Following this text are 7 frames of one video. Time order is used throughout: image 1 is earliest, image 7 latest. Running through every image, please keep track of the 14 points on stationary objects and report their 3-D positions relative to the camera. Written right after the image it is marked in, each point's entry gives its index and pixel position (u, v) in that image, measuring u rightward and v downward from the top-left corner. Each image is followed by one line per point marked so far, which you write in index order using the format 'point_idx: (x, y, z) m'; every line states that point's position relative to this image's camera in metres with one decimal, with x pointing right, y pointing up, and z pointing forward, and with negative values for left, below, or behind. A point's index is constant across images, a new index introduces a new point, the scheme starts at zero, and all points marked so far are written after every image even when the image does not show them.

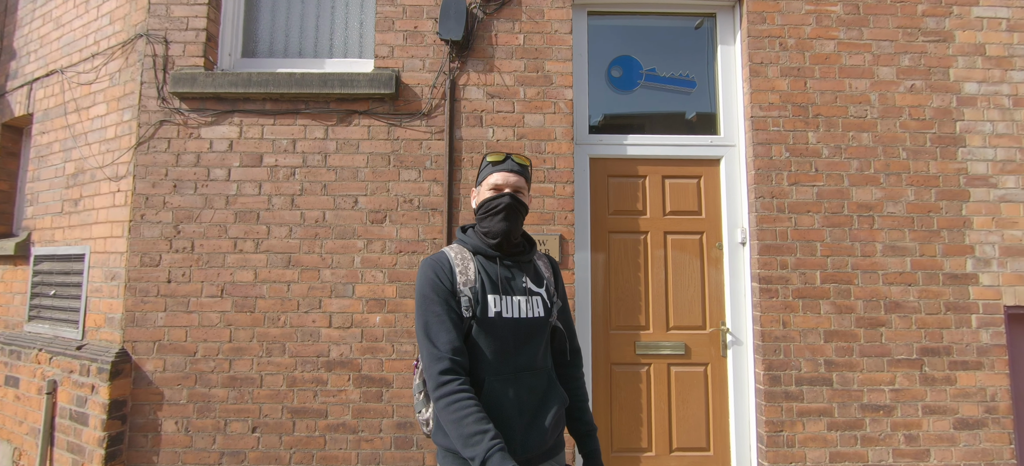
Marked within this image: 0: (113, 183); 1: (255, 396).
0: (-2.6, +0.3, +2.5) m
1: (-1.5, -1.0, +2.3) m
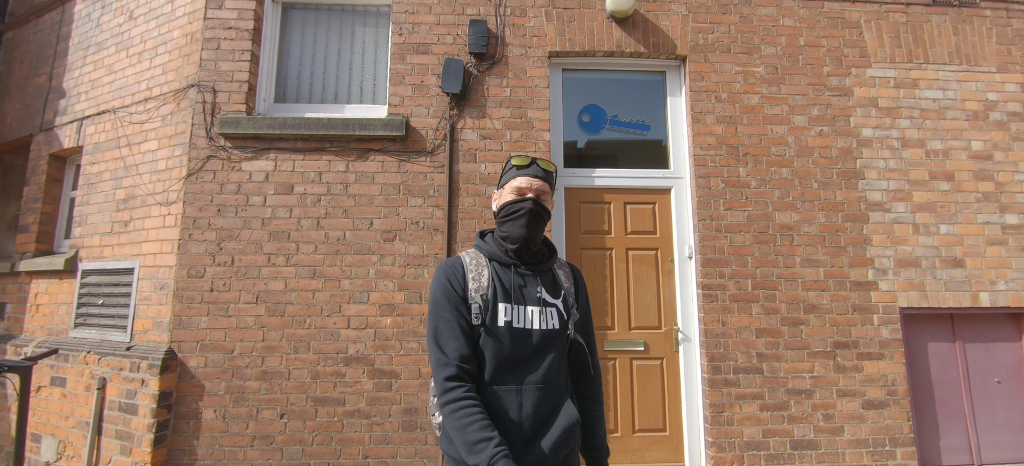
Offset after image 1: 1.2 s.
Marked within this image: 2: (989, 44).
0: (-2.7, +0.2, +2.9) m
1: (-1.6, -1.1, +2.7) m
2: (+4.2, +1.7, +3.3) m
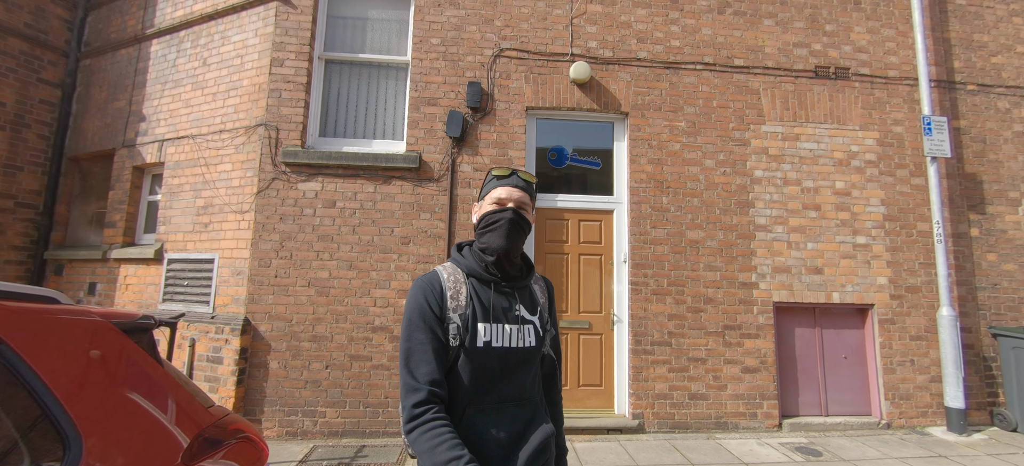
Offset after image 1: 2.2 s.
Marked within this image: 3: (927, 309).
0: (-2.8, +0.2, +4.0) m
1: (-1.8, -1.1, +3.7) m
2: (+4.0, +1.5, +4.5) m
3: (+4.6, -0.8, +4.3) m
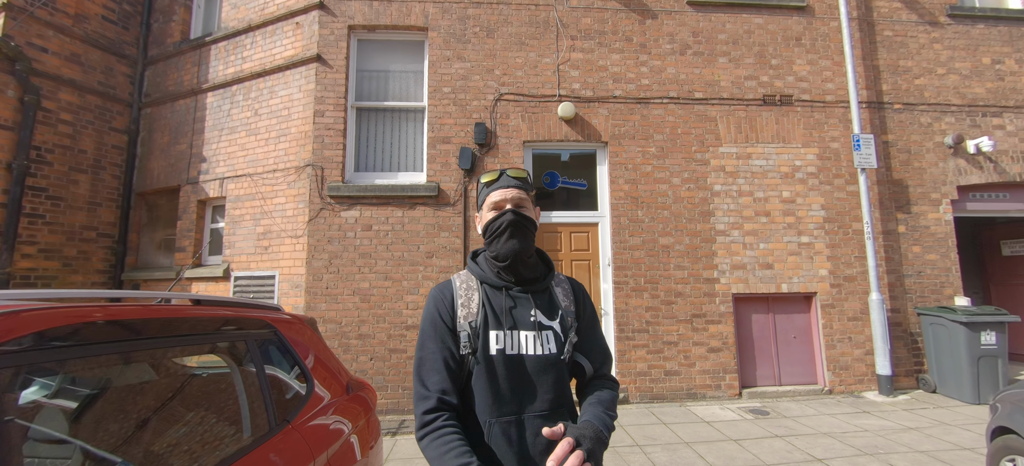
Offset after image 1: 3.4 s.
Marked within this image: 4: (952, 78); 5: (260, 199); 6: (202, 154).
0: (-2.8, -0.1, +4.9) m
1: (-1.7, -1.3, +4.7) m
2: (+4.0, +1.5, +5.4) m
3: (+4.7, -0.8, +5.1) m
4: (+6.6, +2.3, +5.8) m
5: (-3.4, +0.5, +5.2) m
6: (-4.6, +1.2, +5.7) m
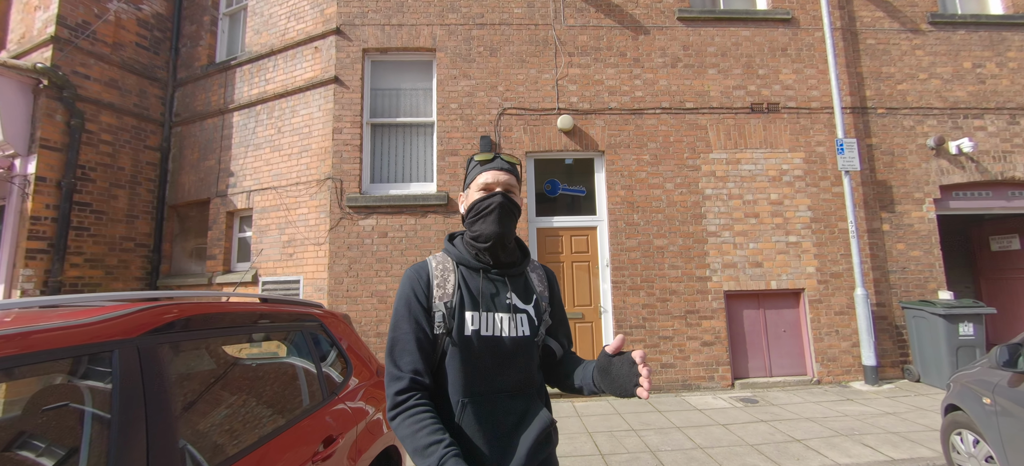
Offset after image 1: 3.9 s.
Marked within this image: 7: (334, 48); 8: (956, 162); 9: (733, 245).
0: (-2.7, -0.2, +5.3) m
1: (-1.6, -1.4, +5.1) m
2: (+4.1, +1.5, +5.7) m
3: (+4.8, -0.8, +5.4) m
4: (+6.7, +2.4, +6.0) m
5: (-3.3, +0.3, +5.6) m
6: (-4.6, +1.0, +6.2) m
7: (-2.6, +2.7, +5.6) m
8: (+6.8, +1.1, +5.8) m
9: (+3.2, -0.2, +5.4) m
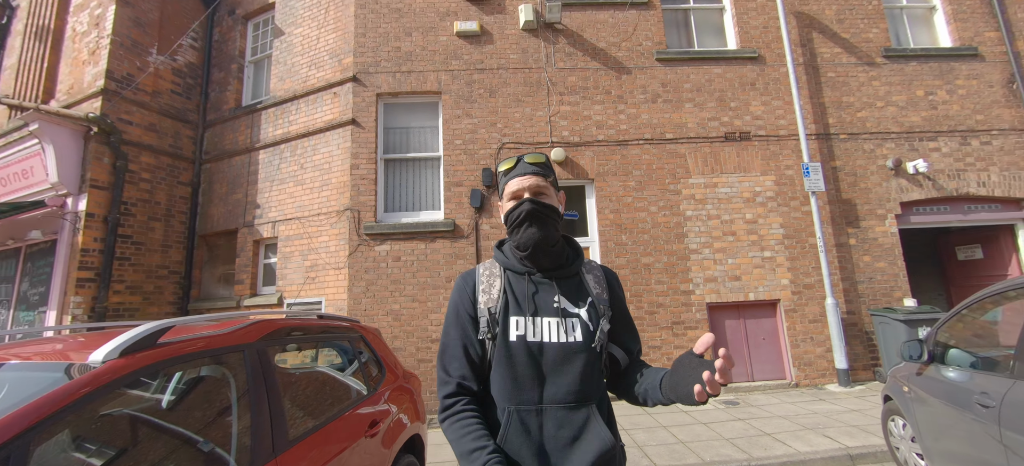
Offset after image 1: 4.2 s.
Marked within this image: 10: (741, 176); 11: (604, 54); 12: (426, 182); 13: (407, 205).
0: (-2.7, -0.6, +5.9) m
1: (-1.6, -1.8, +5.6) m
2: (+4.1, +1.2, +6.3) m
3: (+4.8, -1.0, +6.0) m
4: (+6.6, +2.2, +6.7) m
5: (-3.3, -0.1, +6.2) m
6: (-4.6, +0.6, +6.8) m
7: (-2.7, +2.3, +6.3) m
8: (+6.8, +0.9, +6.4) m
9: (+3.2, -0.4, +6.0) m
10: (+3.8, +0.9, +6.3) m
11: (+1.6, +3.1, +6.6) m
12: (-1.4, +0.9, +6.3) m
13: (-1.7, +0.5, +6.3) m
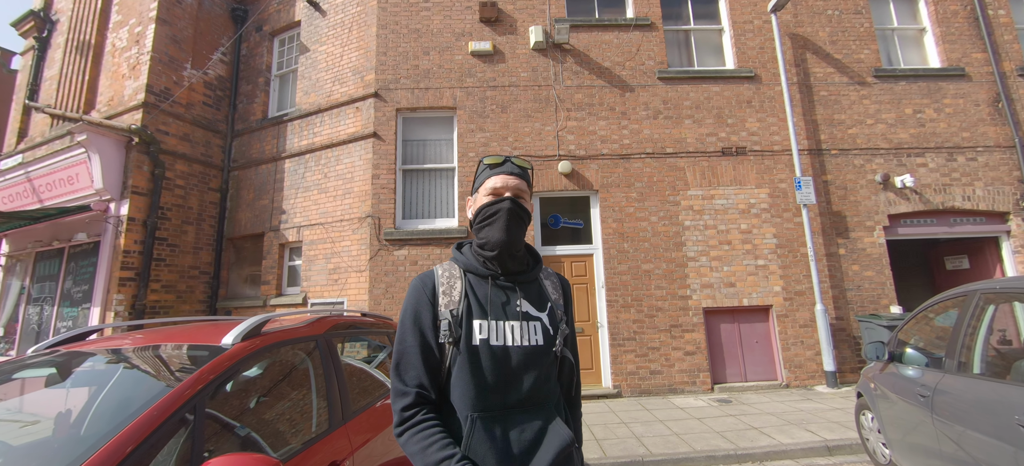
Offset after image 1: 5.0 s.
0: (-2.6, -0.7, +6.4) m
1: (-1.5, -1.9, +6.0) m
2: (+4.2, +1.0, +6.7) m
3: (+5.0, -1.2, +6.4) m
4: (+6.8, +2.0, +7.1) m
5: (-3.2, -0.2, +6.7) m
6: (-4.4, +0.5, +7.3) m
7: (-2.5, +2.2, +6.8) m
8: (+6.9, +0.7, +6.8) m
9: (+3.3, -0.6, +6.4) m
10: (+3.9, +0.8, +6.7) m
11: (+1.8, +3.0, +7.0) m
12: (-1.3, +0.7, +6.8) m
13: (-1.6, +0.4, +6.7) m
